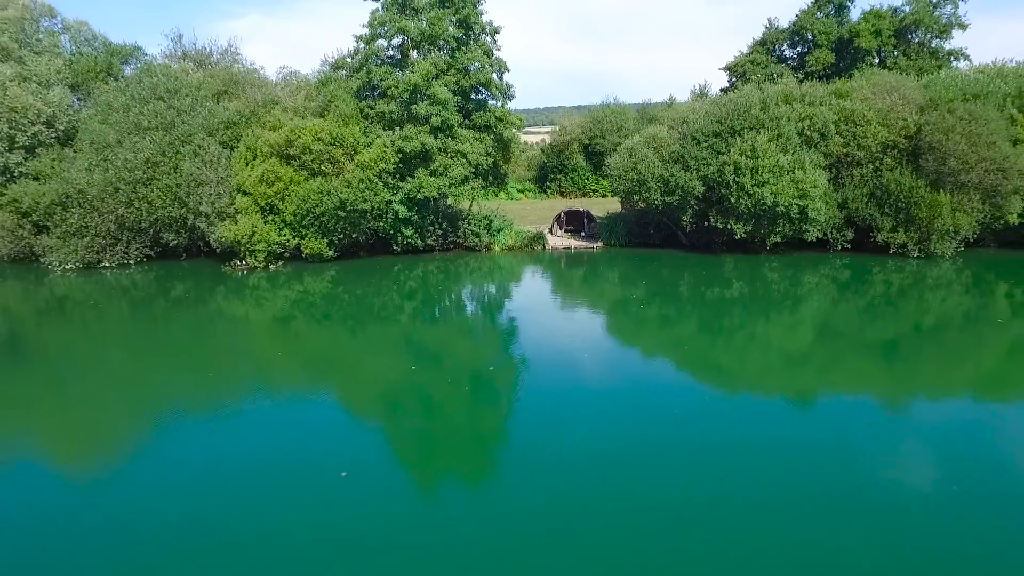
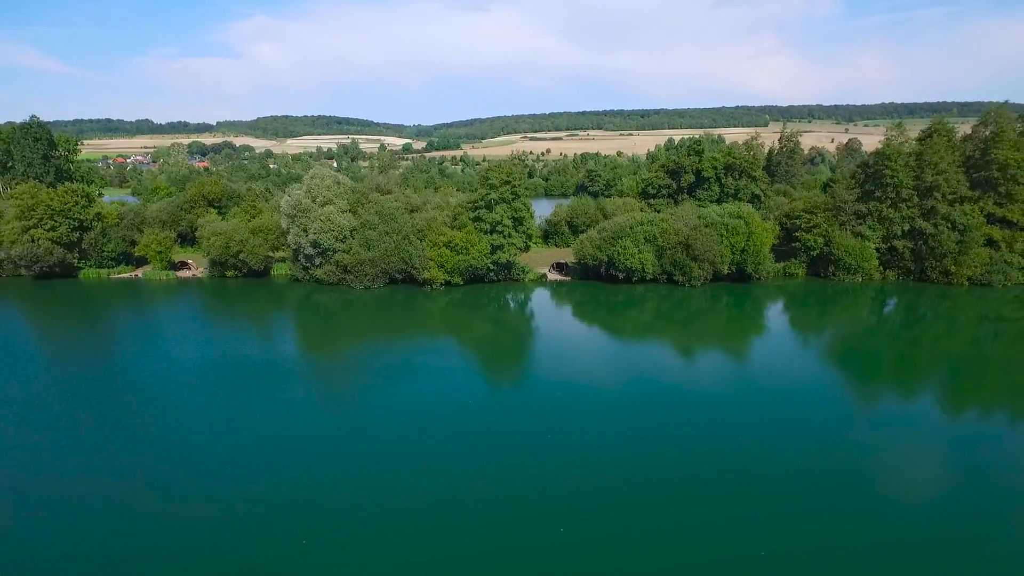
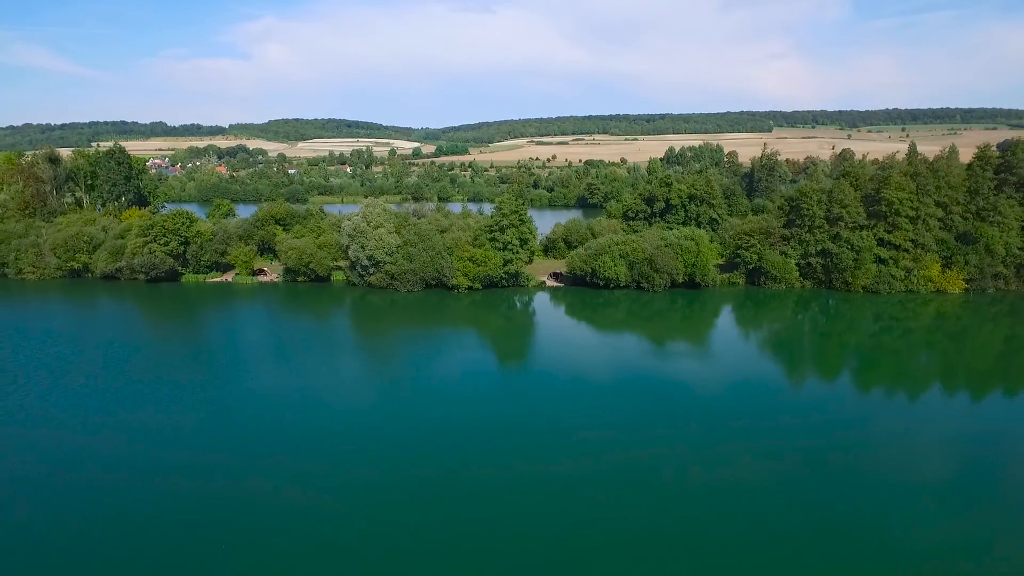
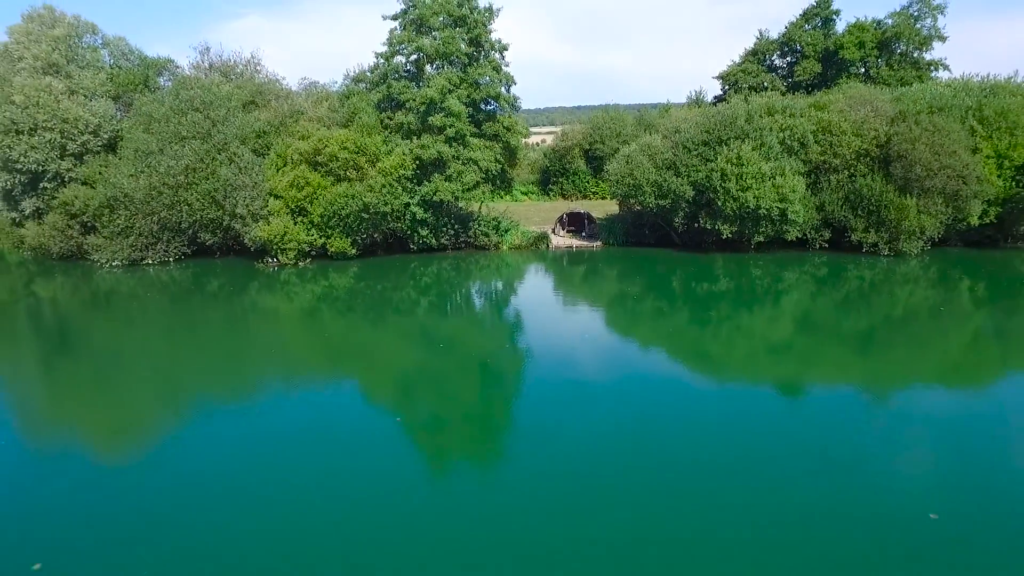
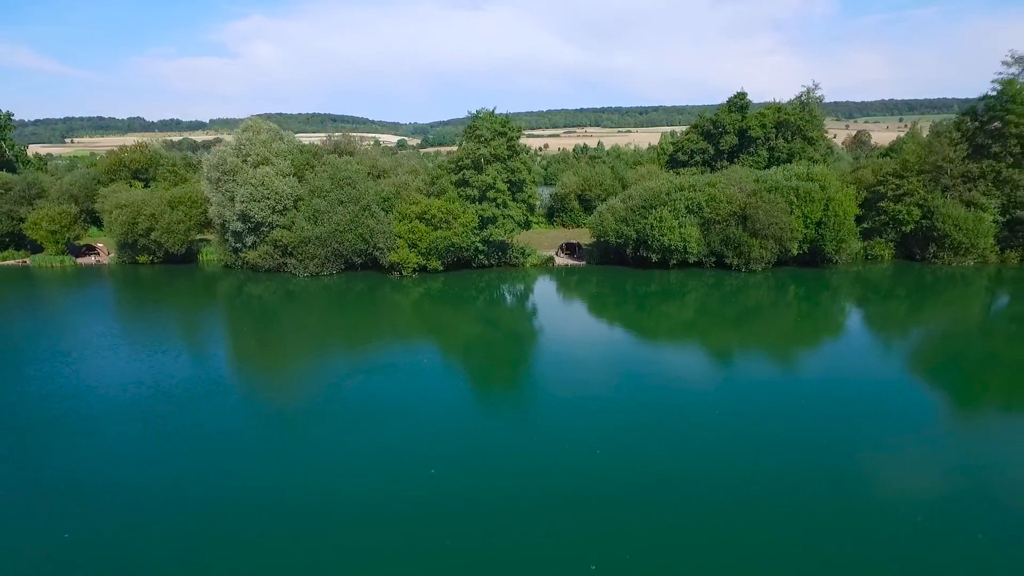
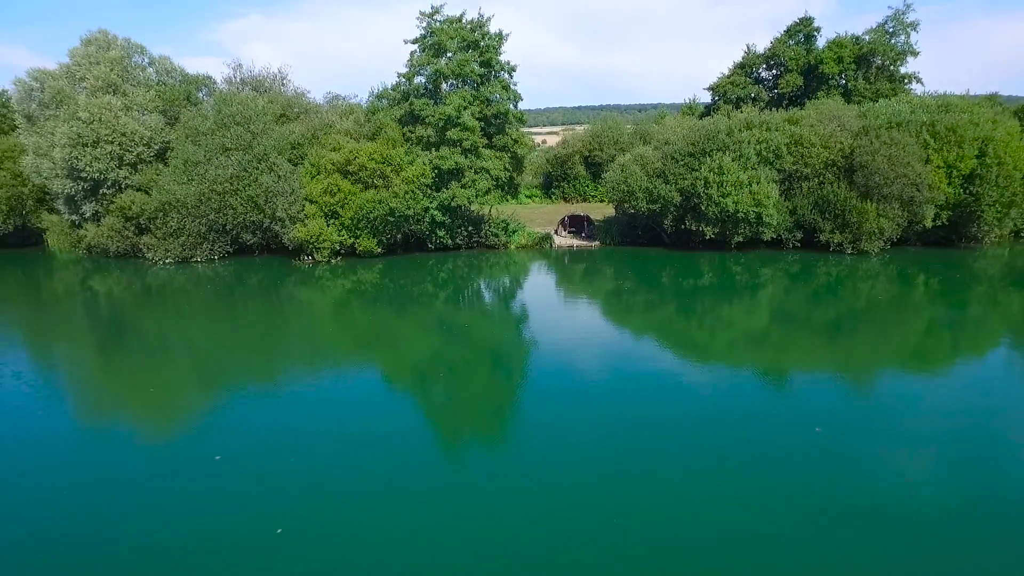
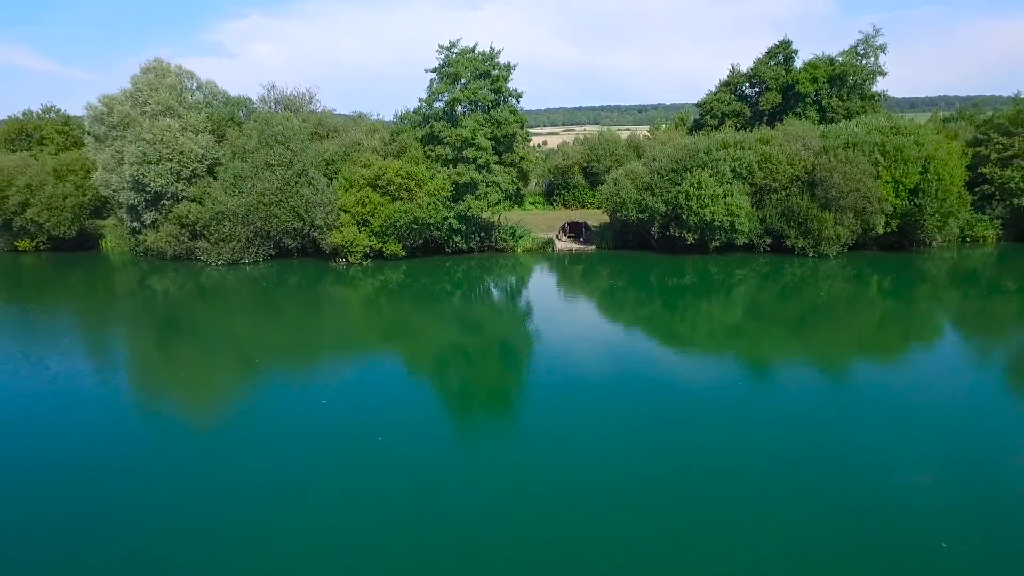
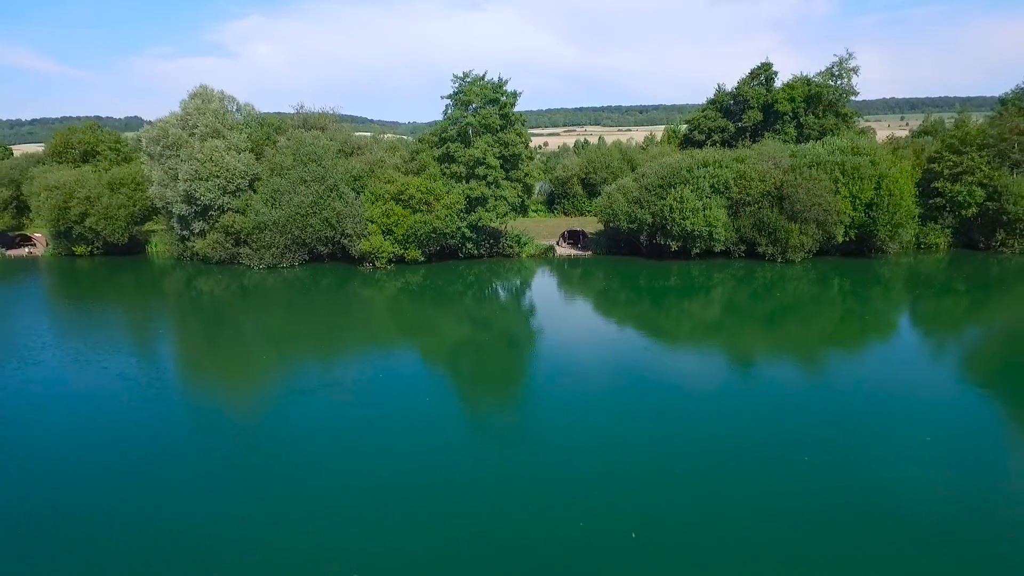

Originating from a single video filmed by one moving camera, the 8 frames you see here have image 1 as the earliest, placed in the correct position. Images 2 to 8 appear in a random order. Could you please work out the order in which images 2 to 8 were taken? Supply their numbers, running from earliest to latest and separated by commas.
4, 6, 7, 8, 5, 2, 3
